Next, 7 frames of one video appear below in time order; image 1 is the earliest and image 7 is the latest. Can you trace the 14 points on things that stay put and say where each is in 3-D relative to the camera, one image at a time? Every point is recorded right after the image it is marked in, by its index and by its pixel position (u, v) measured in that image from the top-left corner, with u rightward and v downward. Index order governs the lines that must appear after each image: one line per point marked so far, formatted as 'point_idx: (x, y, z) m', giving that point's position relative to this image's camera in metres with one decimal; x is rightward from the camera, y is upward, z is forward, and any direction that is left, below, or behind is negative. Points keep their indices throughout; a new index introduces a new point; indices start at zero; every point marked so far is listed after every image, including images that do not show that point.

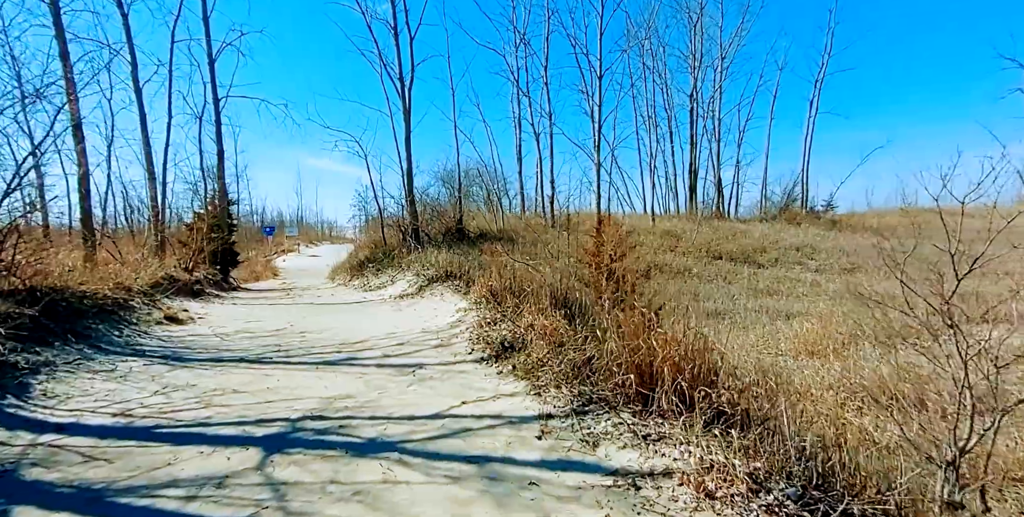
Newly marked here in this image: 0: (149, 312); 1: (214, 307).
0: (-4.9, -0.7, +7.3) m
1: (-5.3, -0.9, +9.7) m
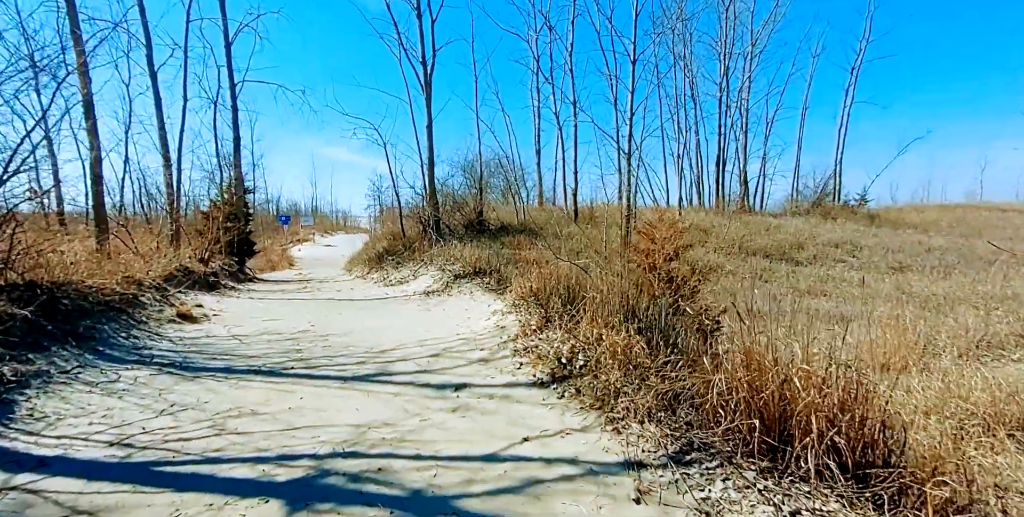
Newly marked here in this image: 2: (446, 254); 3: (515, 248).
0: (-4.4, -0.6, +6.8) m
1: (-4.8, -0.8, +9.3) m
2: (-1.4, +0.1, +12.5) m
3: (+0.1, +0.3, +15.8) m
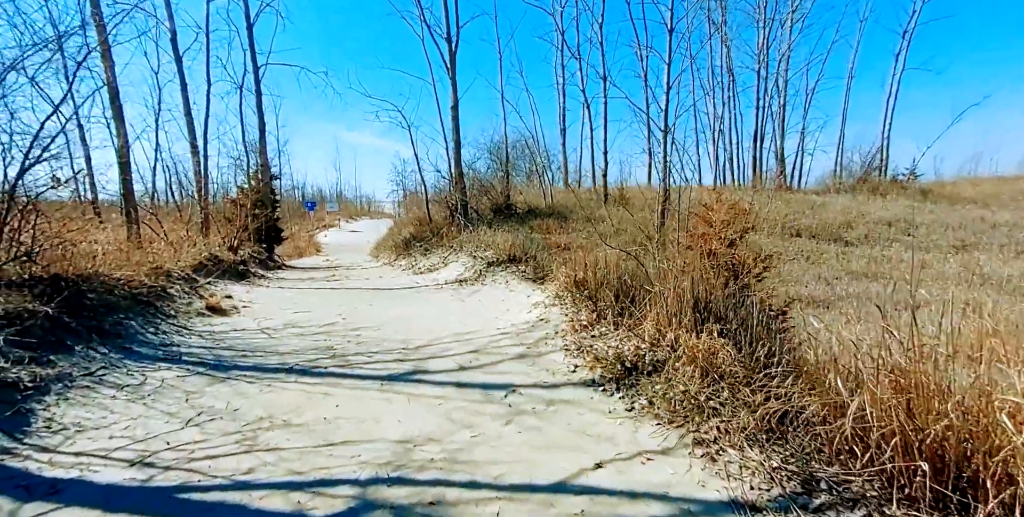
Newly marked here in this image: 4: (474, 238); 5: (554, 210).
0: (-3.9, -0.5, +6.6) m
1: (-4.2, -0.6, +9.1) m
2: (-0.7, +0.4, +12.1) m
3: (+0.9, +0.7, +15.3) m
4: (-0.9, +0.5, +12.3) m
5: (+1.5, +1.8, +19.6) m
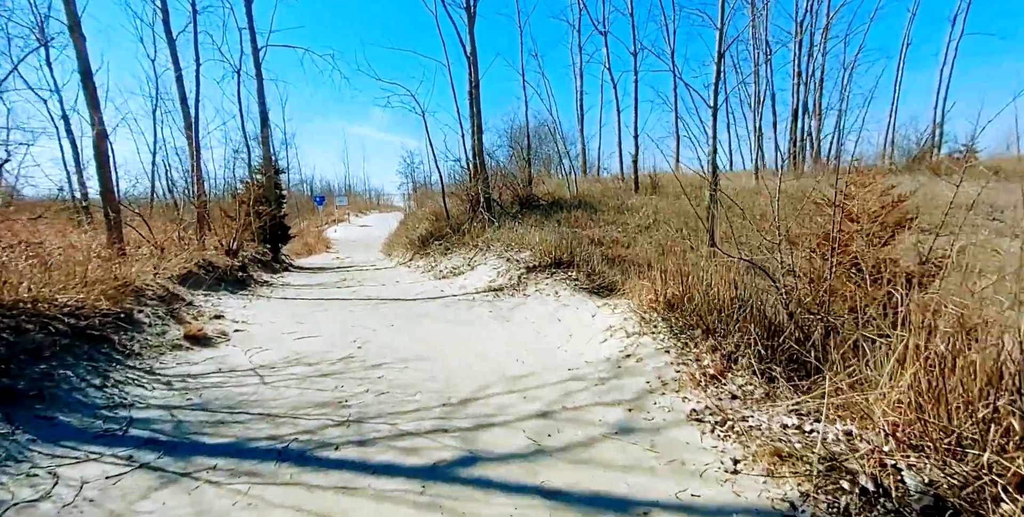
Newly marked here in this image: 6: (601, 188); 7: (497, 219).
0: (-3.3, -0.7, +5.2) m
1: (-3.6, -0.7, +7.7) m
2: (-0.1, +0.4, +10.7) m
3: (+1.6, +0.8, +13.8) m
4: (-0.2, +0.5, +10.9) m
5: (+2.3, +1.9, +18.0) m
6: (+3.3, +2.6, +20.0) m
7: (-0.4, +1.0, +13.6) m
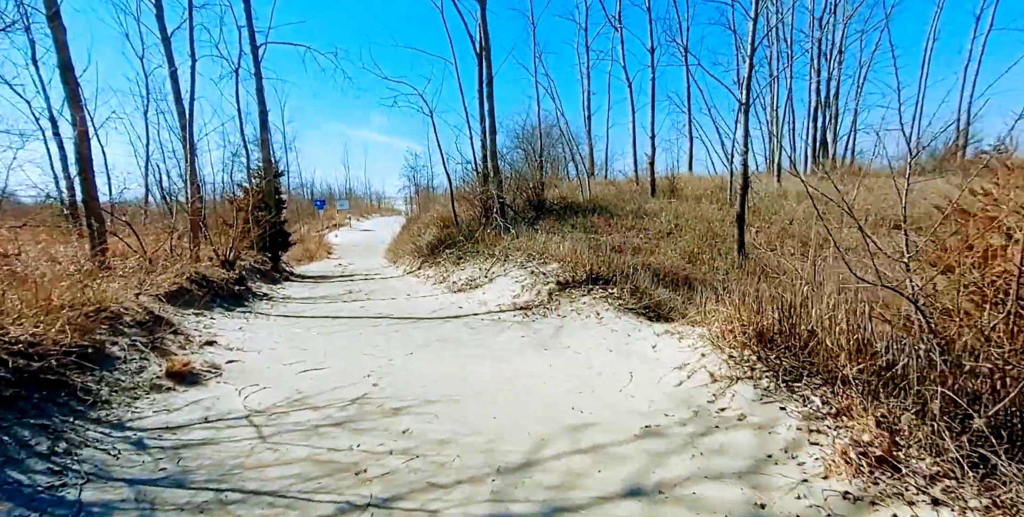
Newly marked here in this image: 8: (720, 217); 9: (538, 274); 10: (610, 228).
0: (-3.0, -0.9, +4.4) m
1: (-3.2, -0.9, +6.8) m
2: (+0.3, +0.2, +9.8) m
3: (+2.0, +0.6, +13.0) m
4: (+0.2, +0.3, +10.0) m
5: (+2.6, +1.7, +17.2) m
6: (+3.7, +2.4, +19.1) m
7: (0.0, +0.8, +12.7) m
8: (+5.9, +1.2, +15.5) m
9: (+0.3, -0.2, +7.9) m
10: (+2.6, +0.8, +14.5) m
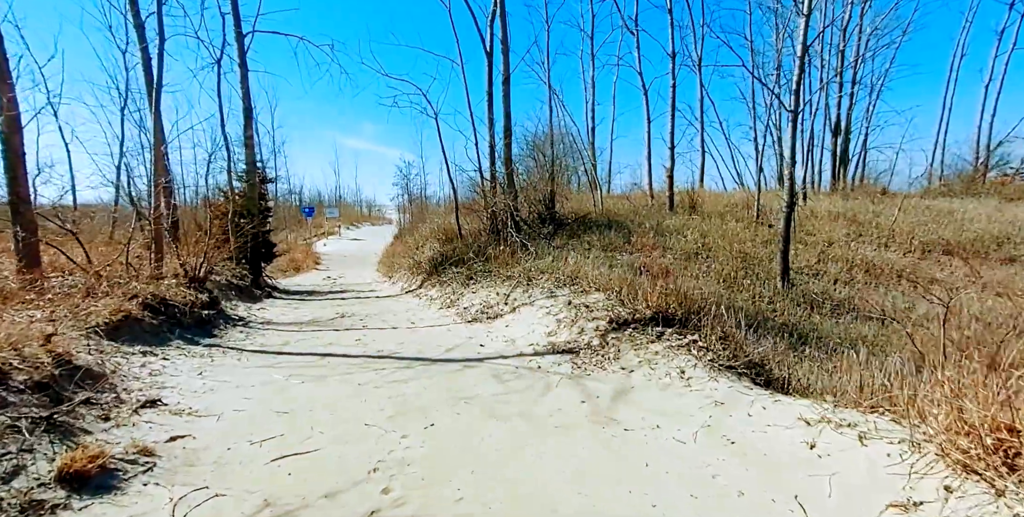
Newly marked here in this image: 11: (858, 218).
0: (-2.5, -1.0, +2.8) m
1: (-2.8, -1.1, +5.3) m
2: (+0.6, -0.1, +8.4) m
3: (+2.3, +0.1, +11.6) m
4: (+0.5, -0.1, +8.6) m
5: (+2.9, +1.1, +15.8) m
6: (+3.9, +1.7, +17.8) m
7: (+0.3, +0.4, +11.3) m
8: (+6.2, +0.6, +14.1) m
9: (+0.7, -0.5, +6.5) m
10: (+2.9, +0.3, +13.1) m
11: (+10.0, +1.2, +15.7) m
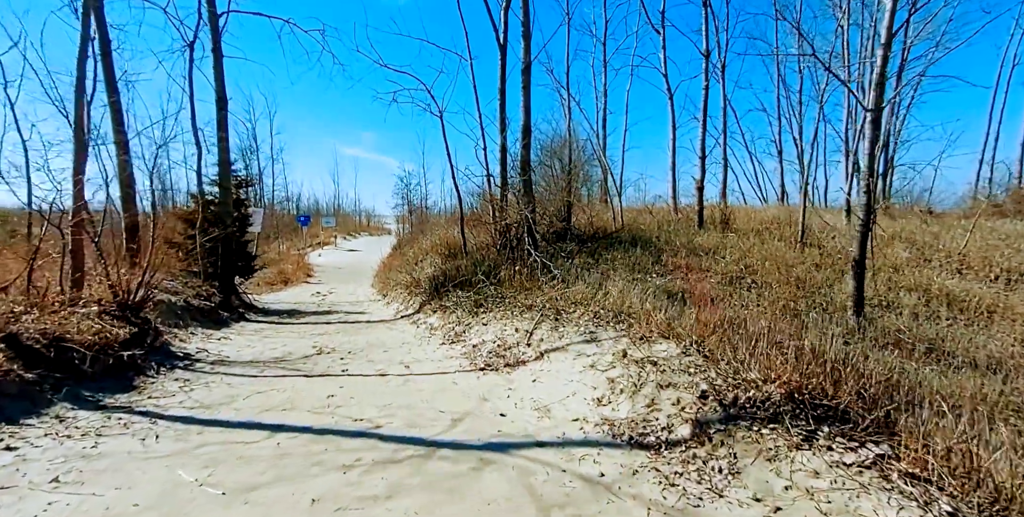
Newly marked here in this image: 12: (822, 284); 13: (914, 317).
0: (-2.2, -1.2, +0.9) m
1: (-2.5, -1.3, +3.3) m
2: (+0.9, -0.5, +6.4) m
3: (+2.6, -0.3, +9.6) m
4: (+0.8, -0.4, +6.6) m
5: (+3.2, +0.6, +13.9) m
6: (+4.2, +1.1, +15.9) m
7: (+0.6, -0.1, +9.3) m
8: (+6.5, 0.0, +12.2) m
9: (+1.0, -0.8, +4.5) m
10: (+3.2, -0.2, +11.2) m
11: (+10.3, +0.5, +13.8) m
12: (+6.1, -0.5, +10.6) m
13: (+6.9, -1.0, +9.3) m
